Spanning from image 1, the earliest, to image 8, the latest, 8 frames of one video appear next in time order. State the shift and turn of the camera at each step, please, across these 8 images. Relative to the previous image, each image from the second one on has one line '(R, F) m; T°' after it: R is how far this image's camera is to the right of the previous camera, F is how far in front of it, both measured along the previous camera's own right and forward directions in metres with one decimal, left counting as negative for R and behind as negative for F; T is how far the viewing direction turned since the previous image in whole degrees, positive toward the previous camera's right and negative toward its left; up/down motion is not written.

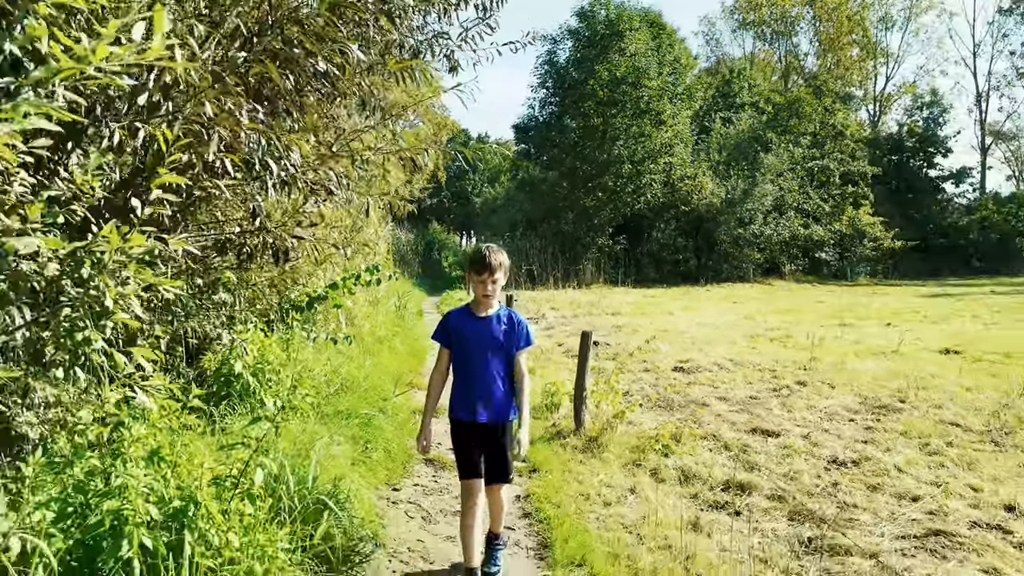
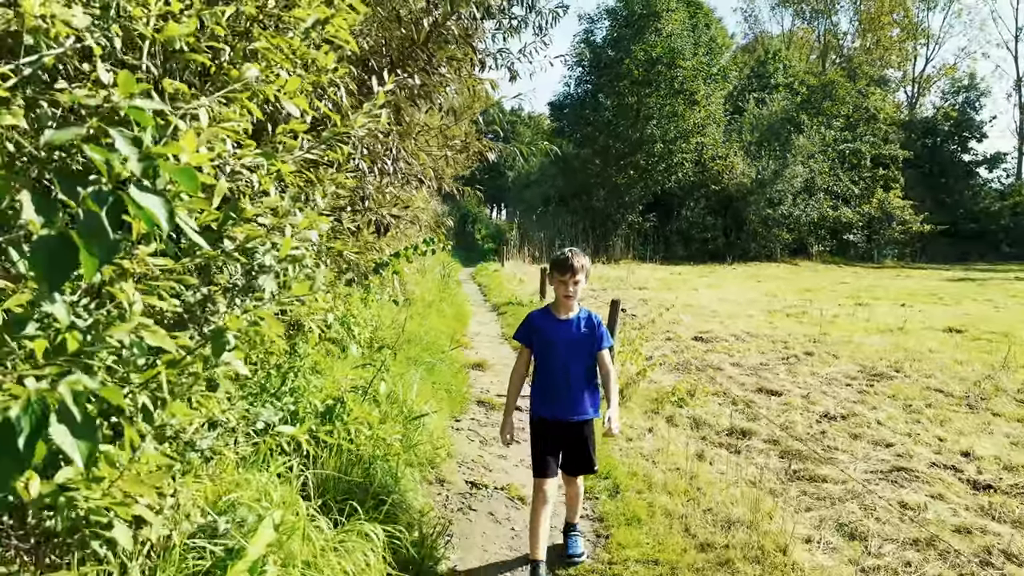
(-0.1, -1.0) m; -2°
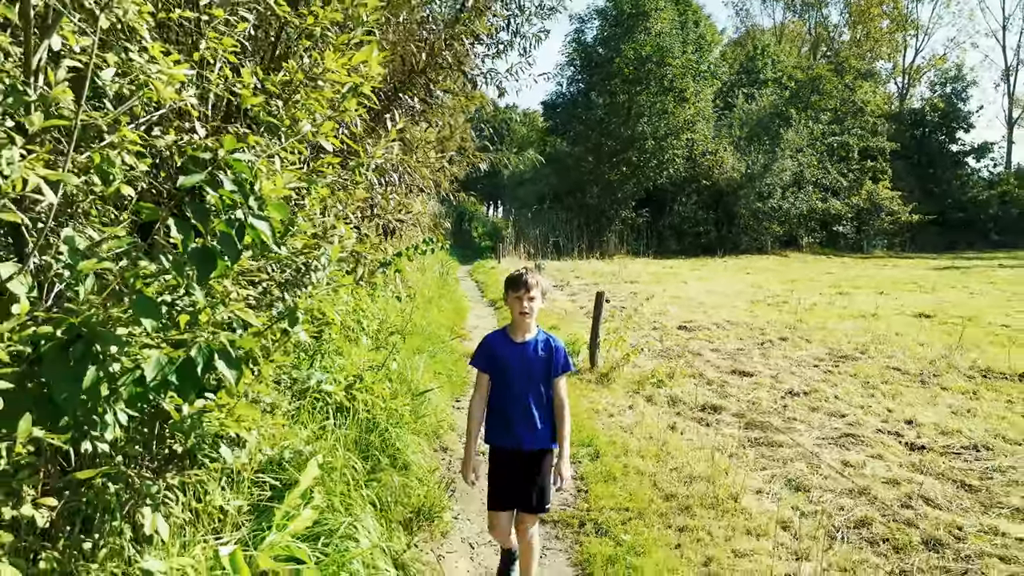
(0.0, -0.7) m; 0°
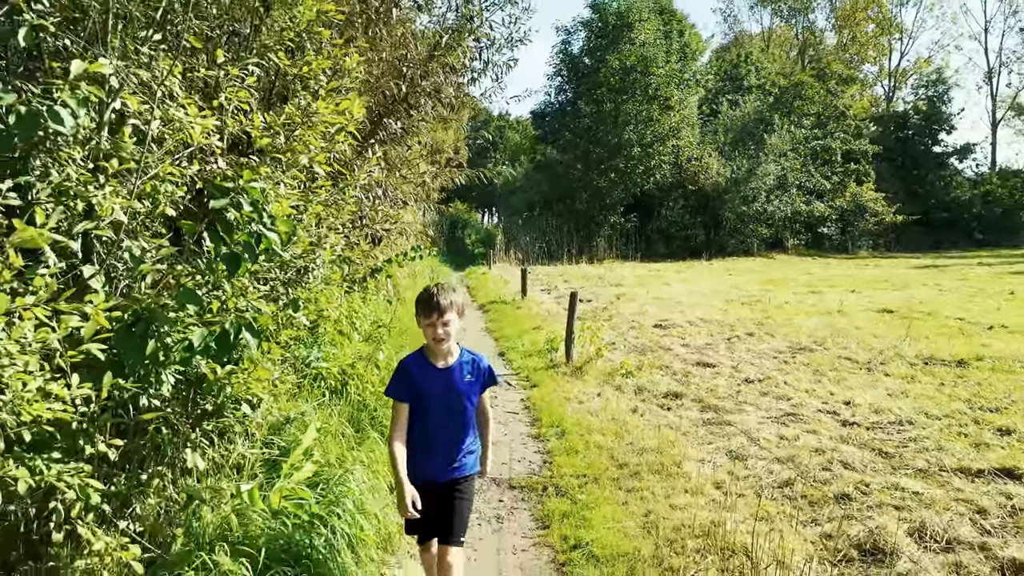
(+0.2, -0.7) m; 0°
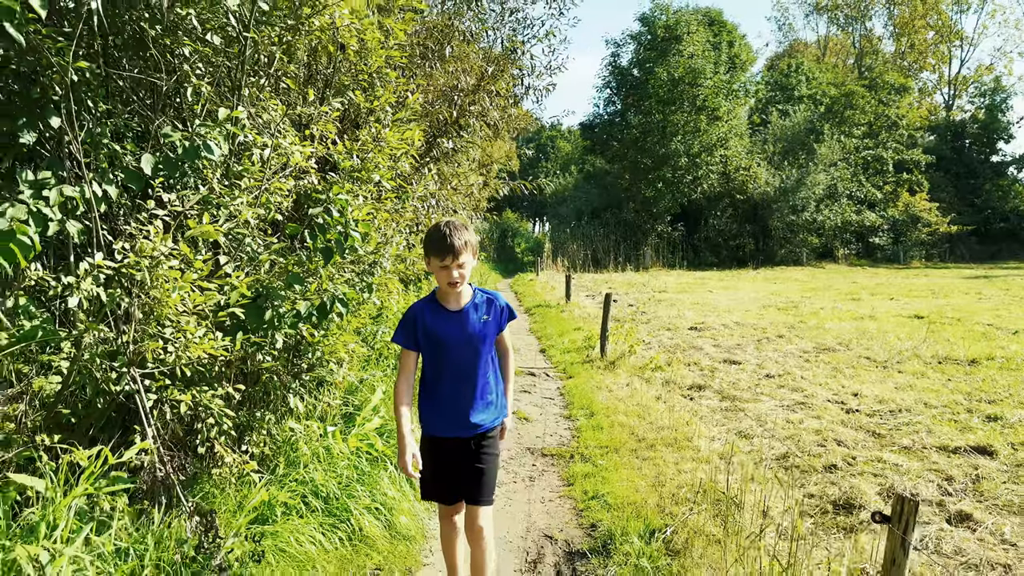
(+0.1, -0.9) m; -4°
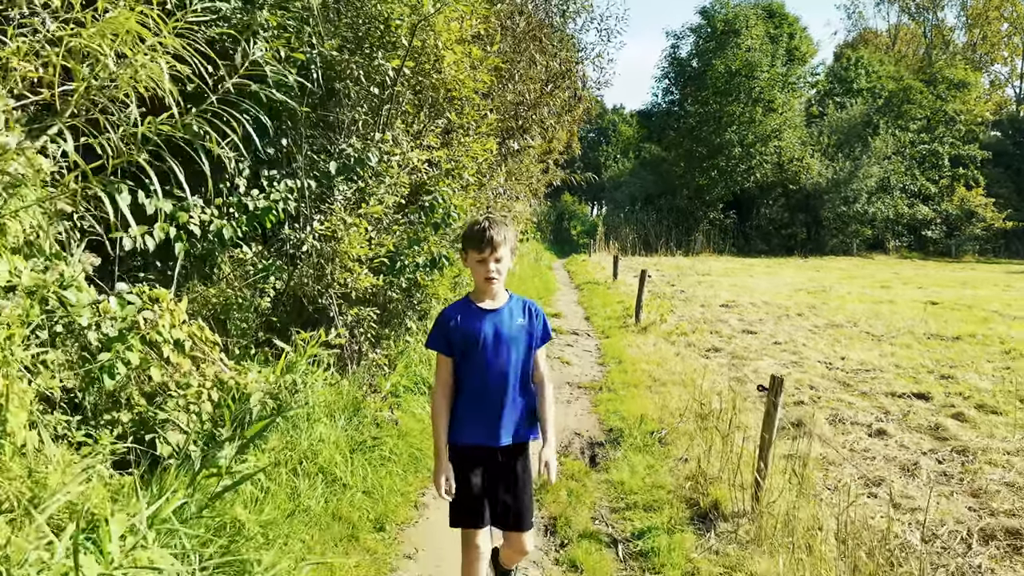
(+0.1, -1.9) m; -4°
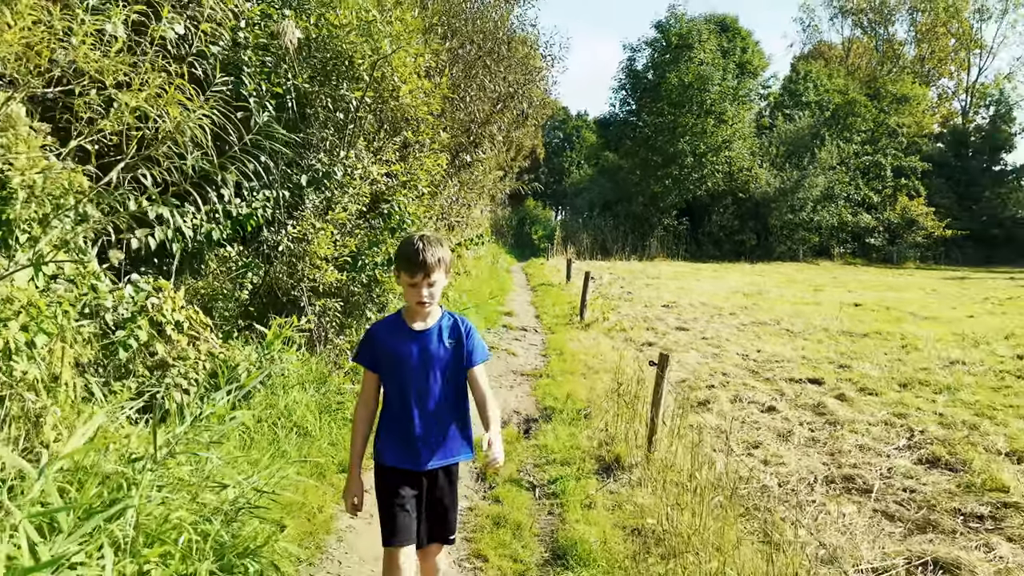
(+0.2, -1.0) m; +3°
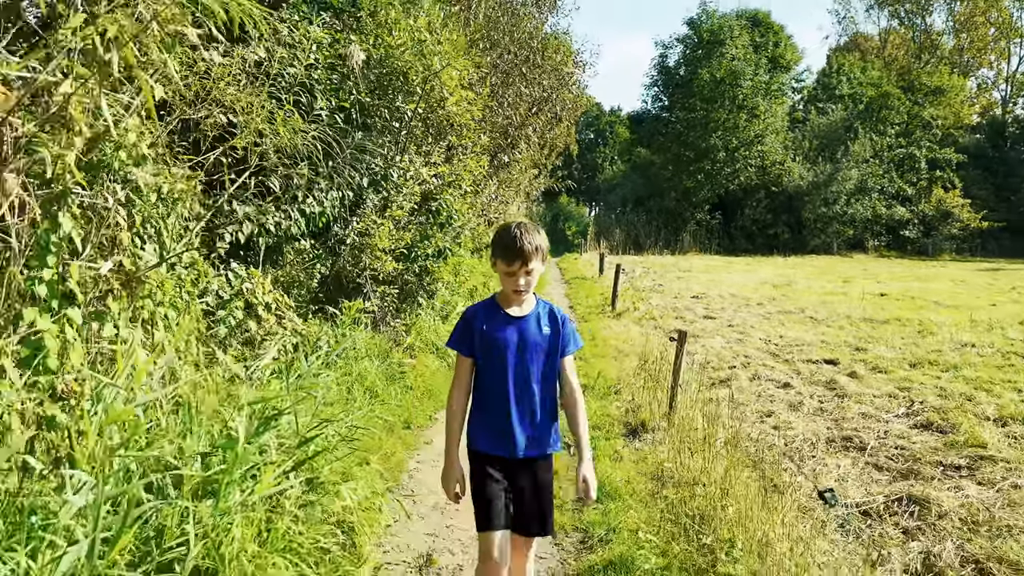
(0.0, -0.8) m; -2°
